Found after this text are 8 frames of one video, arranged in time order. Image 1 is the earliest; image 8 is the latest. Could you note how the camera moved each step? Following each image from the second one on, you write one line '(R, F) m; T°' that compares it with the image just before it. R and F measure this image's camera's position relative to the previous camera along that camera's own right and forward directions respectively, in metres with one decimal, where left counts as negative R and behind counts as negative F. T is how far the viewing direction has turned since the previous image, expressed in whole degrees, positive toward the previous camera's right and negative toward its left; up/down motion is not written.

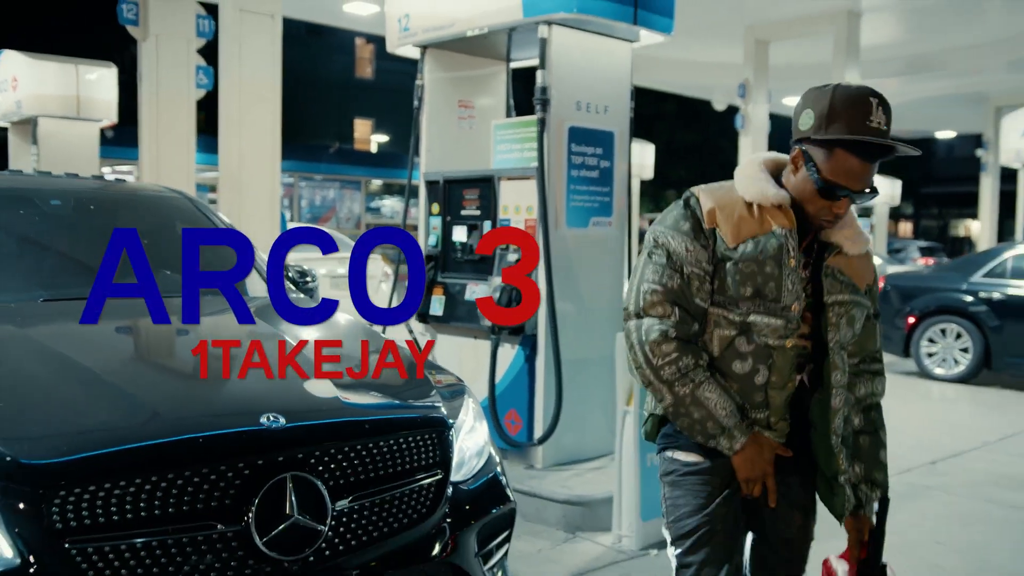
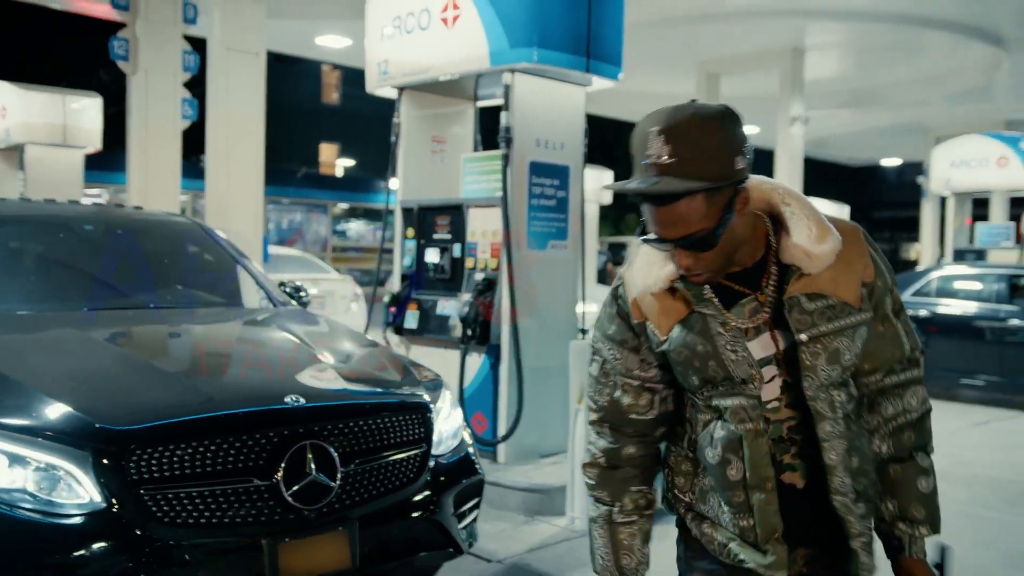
(0.0, -0.7) m; +2°
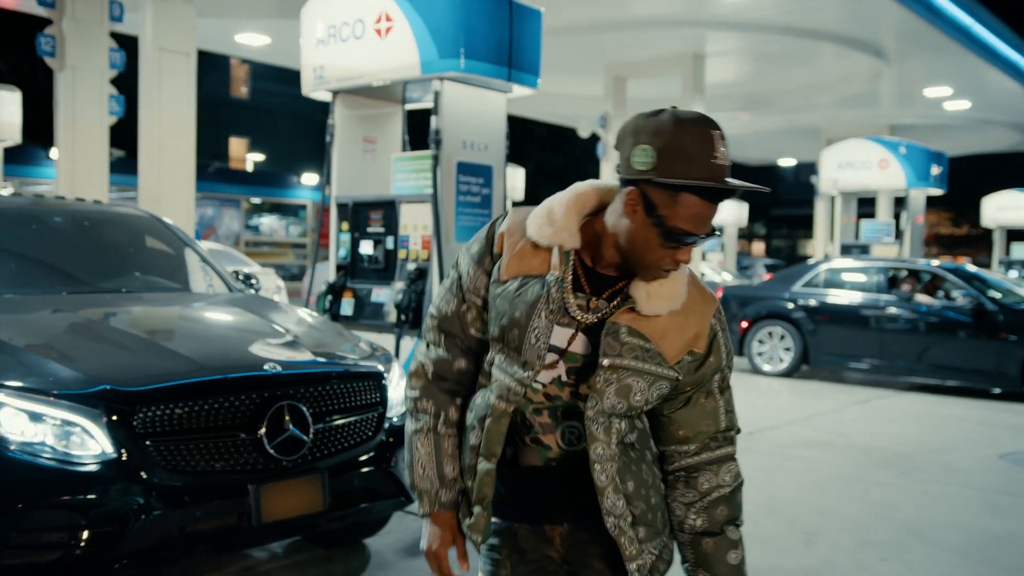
(-0.1, -0.6) m; +5°
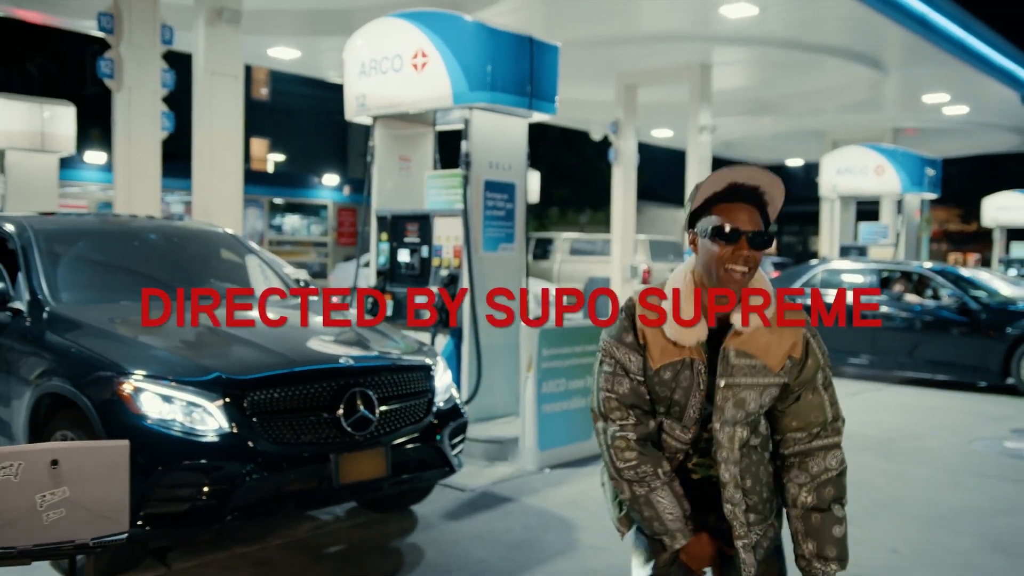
(-0.1, -0.9) m; -1°
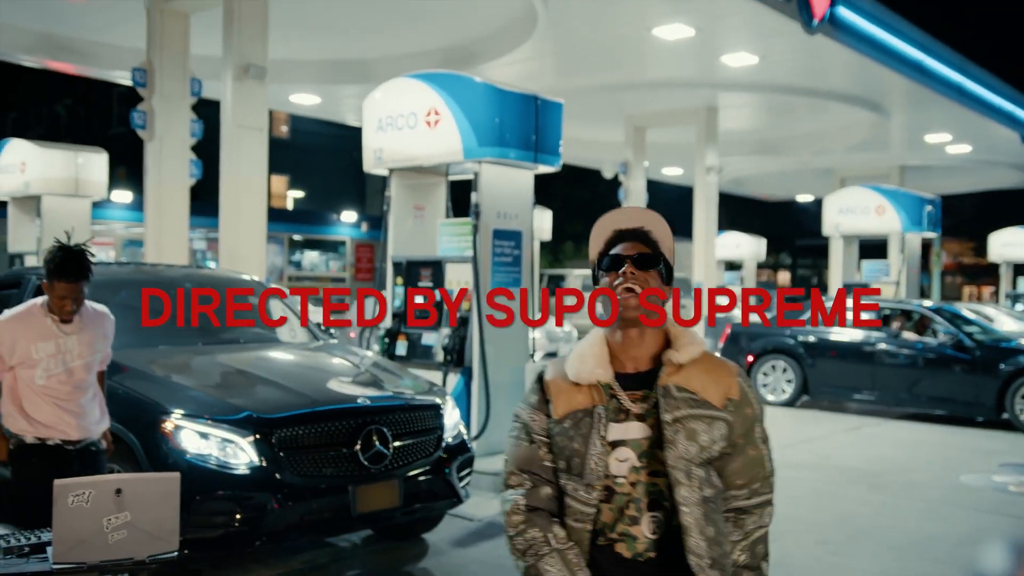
(+0.1, -0.5) m; -1°
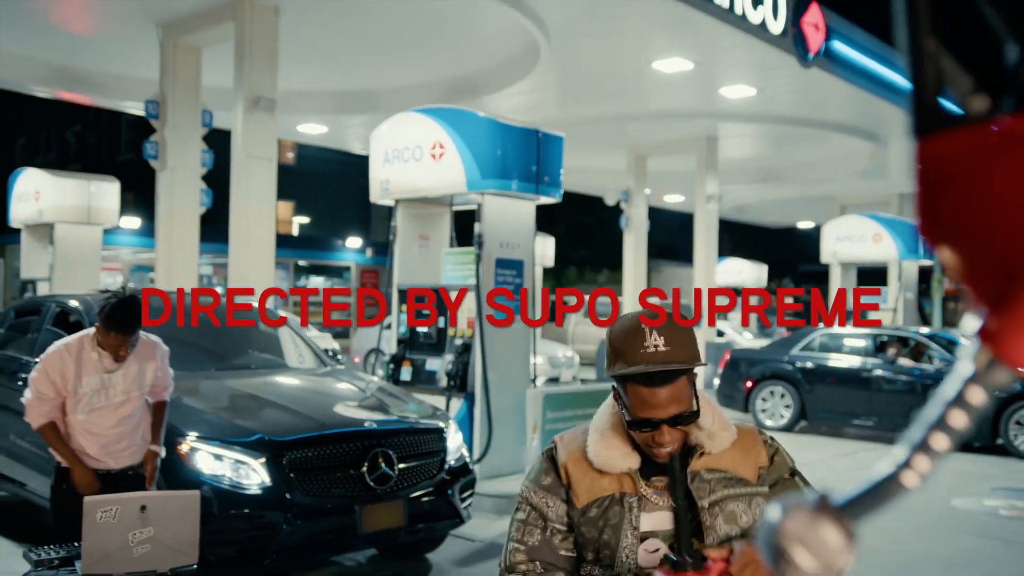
(0.0, -0.2) m; 0°
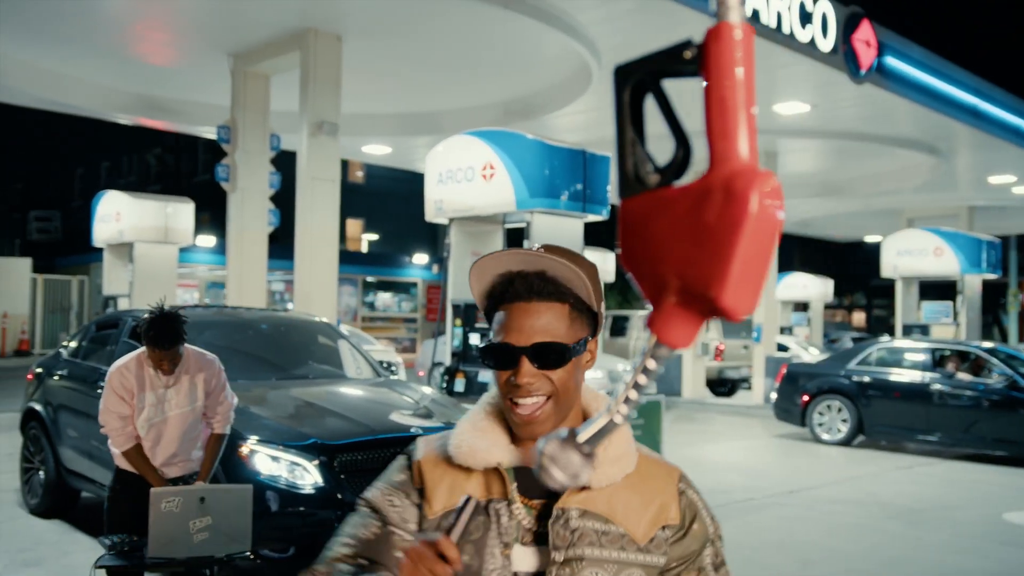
(+0.2, -0.3) m; -4°
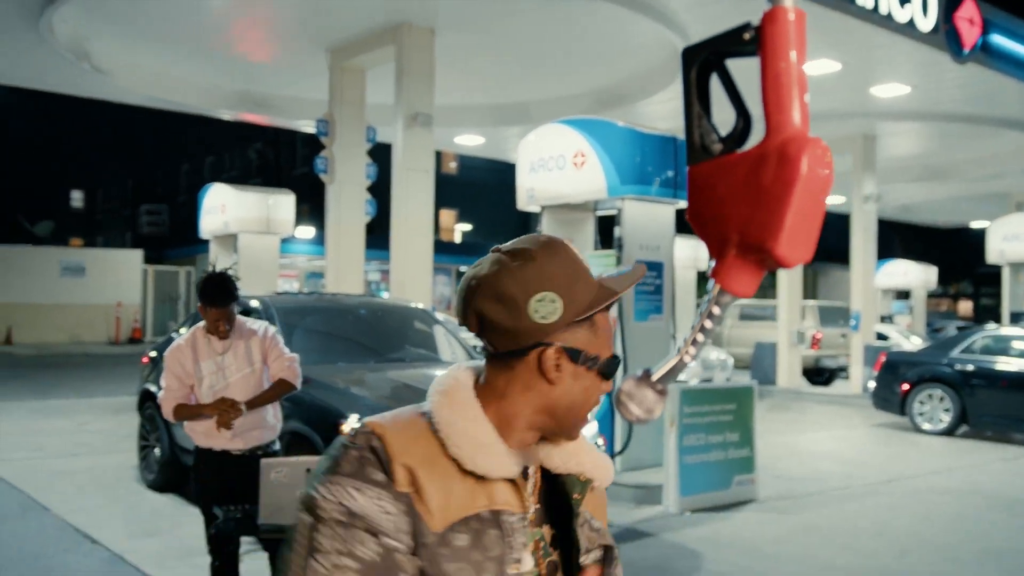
(0.0, -0.1) m; -5°
